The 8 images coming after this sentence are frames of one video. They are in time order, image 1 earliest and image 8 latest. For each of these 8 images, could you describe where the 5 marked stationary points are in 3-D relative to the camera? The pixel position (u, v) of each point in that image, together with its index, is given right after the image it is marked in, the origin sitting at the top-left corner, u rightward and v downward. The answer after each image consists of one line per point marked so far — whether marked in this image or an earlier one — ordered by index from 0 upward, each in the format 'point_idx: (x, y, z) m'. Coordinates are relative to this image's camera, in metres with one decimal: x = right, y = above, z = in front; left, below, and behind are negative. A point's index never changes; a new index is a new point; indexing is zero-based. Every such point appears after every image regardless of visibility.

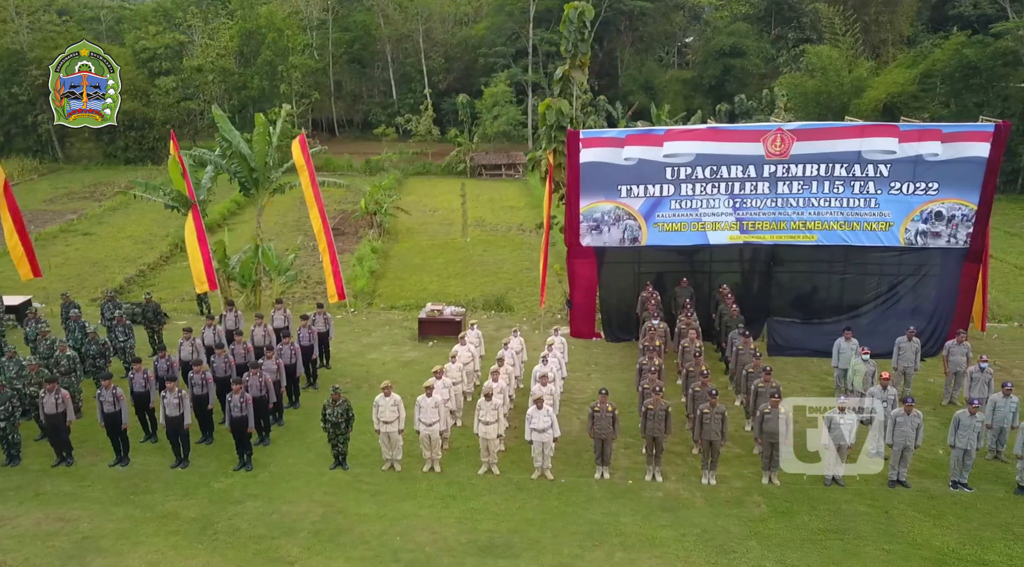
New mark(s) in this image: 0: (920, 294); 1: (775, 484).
0: (+7.5, -0.2, +13.9) m
1: (+3.2, -2.5, +9.3) m
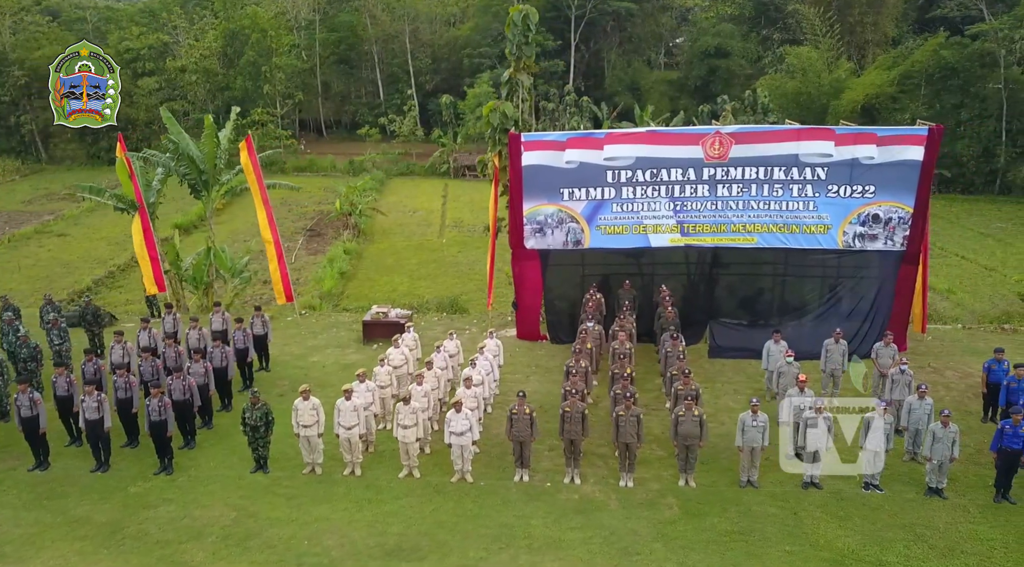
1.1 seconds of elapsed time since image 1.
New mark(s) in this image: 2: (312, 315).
0: (+6.5, -0.2, +14.1) m
1: (+2.2, -2.5, +9.4) m
2: (-4.4, -0.7, +17.0) m
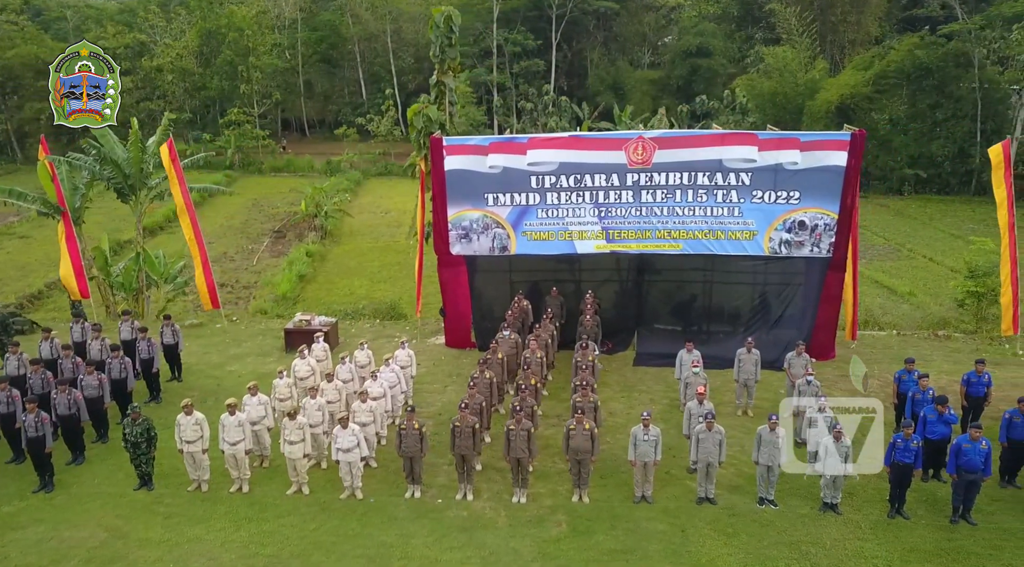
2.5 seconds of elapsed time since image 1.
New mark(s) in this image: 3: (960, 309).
0: (+5.1, -0.3, +13.9) m
1: (+0.9, -2.6, +9.2) m
2: (-5.8, -0.8, +16.8) m
3: (+9.6, -0.6, +16.3) m
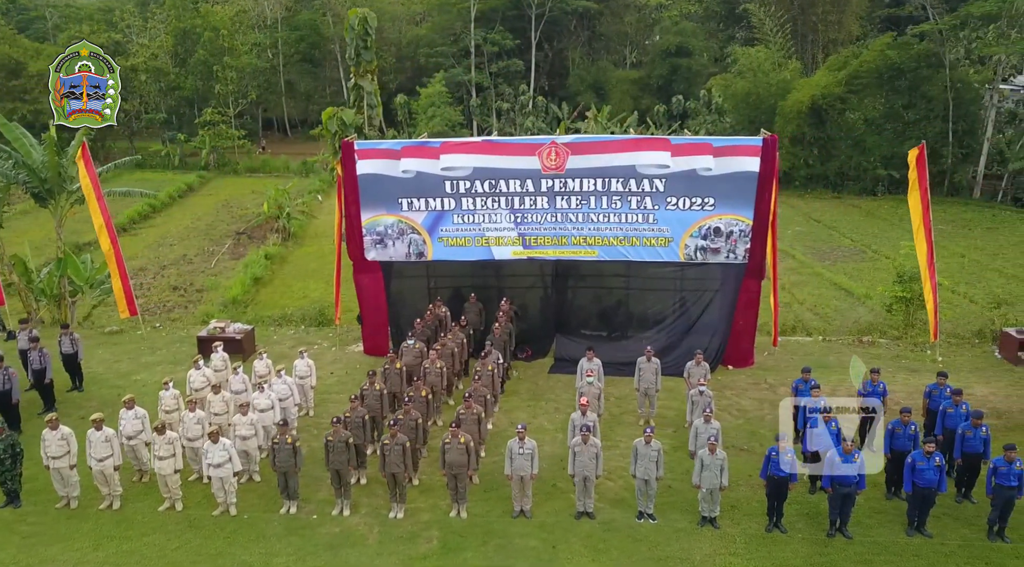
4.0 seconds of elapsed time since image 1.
0: (+3.5, -0.5, +13.7) m
1: (-0.6, -2.8, +9.0) m
2: (-7.4, -1.0, +16.5) m
3: (+8.1, -0.7, +16.2) m
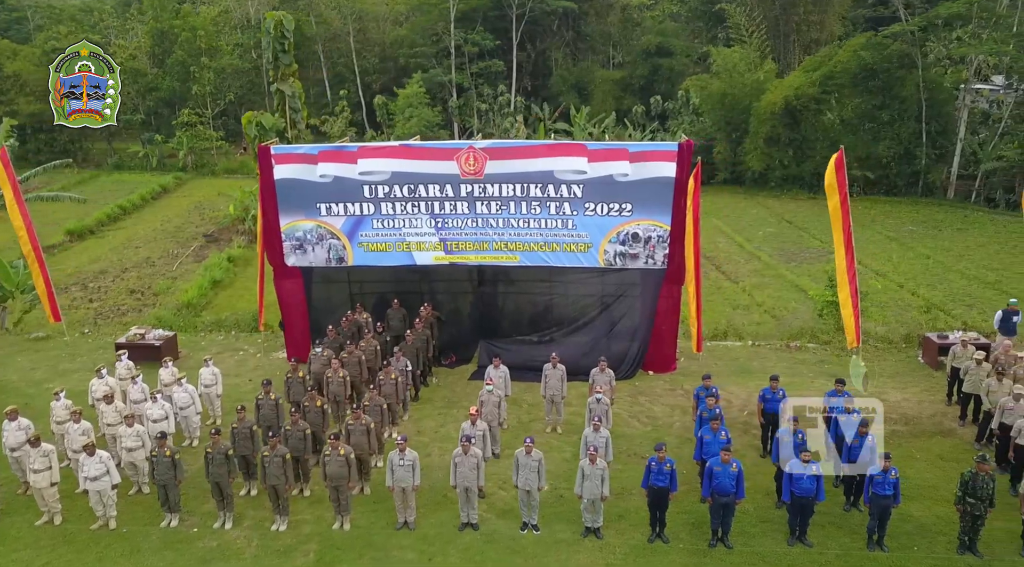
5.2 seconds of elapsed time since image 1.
0: (+2.1, -0.6, +13.7) m
1: (-2.0, -2.9, +8.9) m
2: (-8.9, -1.1, +16.3) m
3: (+6.6, -0.7, +16.2) m
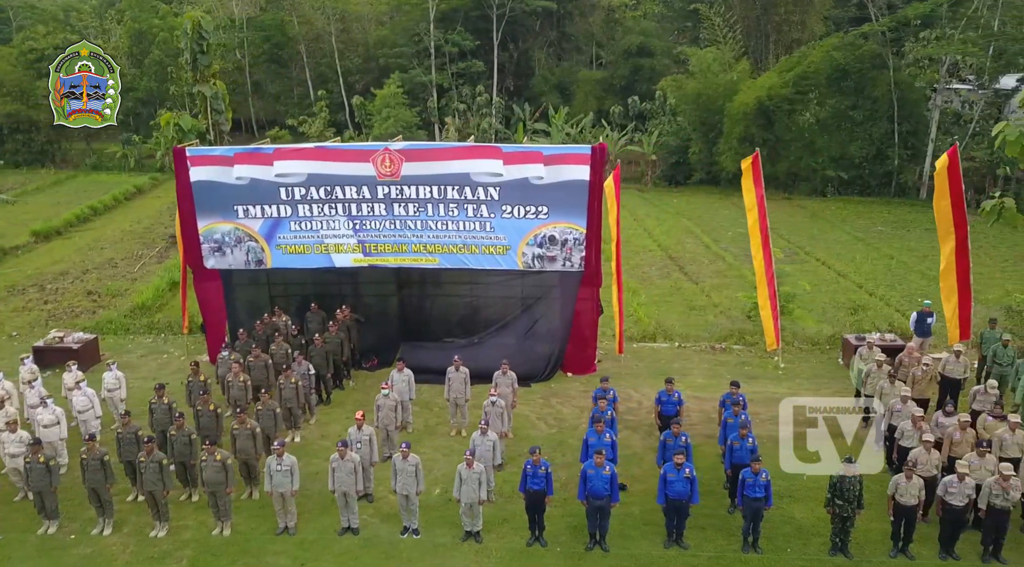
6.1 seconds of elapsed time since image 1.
0: (+0.7, -0.6, +13.7) m
1: (-3.4, -2.9, +8.8) m
2: (-10.3, -1.2, +16.1) m
3: (+5.1, -0.8, +16.2) m
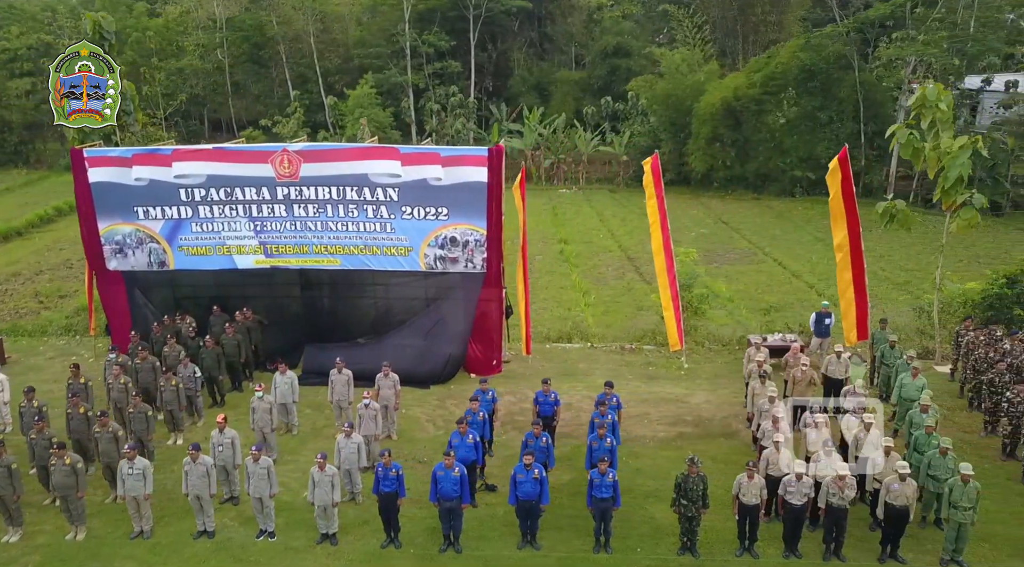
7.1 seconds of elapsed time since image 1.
0: (-1.1, -0.6, +13.7) m
1: (-5.0, -2.9, +8.8) m
2: (-12.1, -1.2, +16.0) m
3: (+3.4, -0.8, +16.3) m
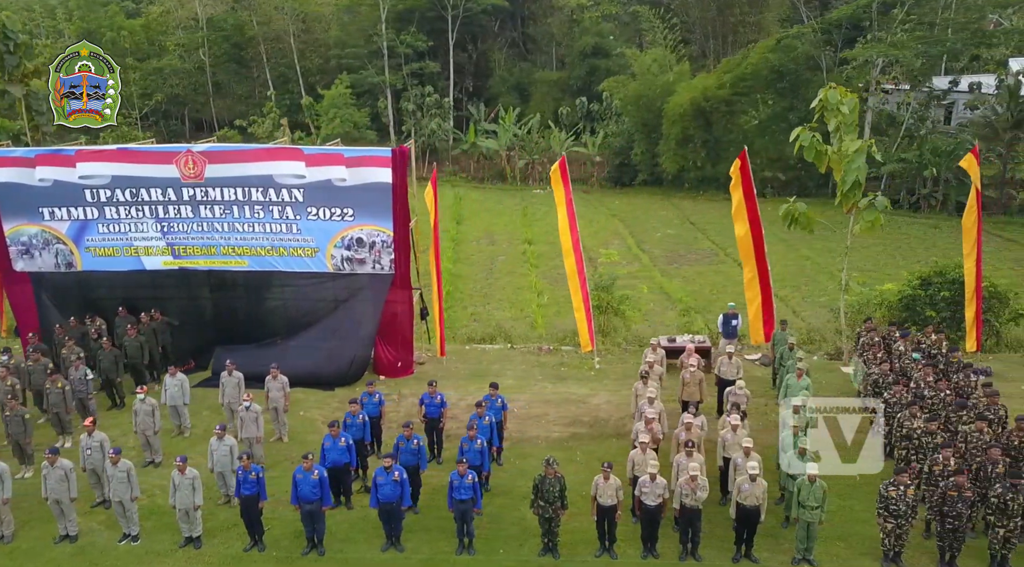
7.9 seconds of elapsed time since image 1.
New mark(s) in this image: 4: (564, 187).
0: (-2.7, -0.6, +13.6) m
1: (-6.5, -3.0, +8.7) m
2: (-13.7, -1.2, +15.8) m
3: (+1.7, -0.8, +16.3) m
4: (+0.9, +1.7, +13.3) m
